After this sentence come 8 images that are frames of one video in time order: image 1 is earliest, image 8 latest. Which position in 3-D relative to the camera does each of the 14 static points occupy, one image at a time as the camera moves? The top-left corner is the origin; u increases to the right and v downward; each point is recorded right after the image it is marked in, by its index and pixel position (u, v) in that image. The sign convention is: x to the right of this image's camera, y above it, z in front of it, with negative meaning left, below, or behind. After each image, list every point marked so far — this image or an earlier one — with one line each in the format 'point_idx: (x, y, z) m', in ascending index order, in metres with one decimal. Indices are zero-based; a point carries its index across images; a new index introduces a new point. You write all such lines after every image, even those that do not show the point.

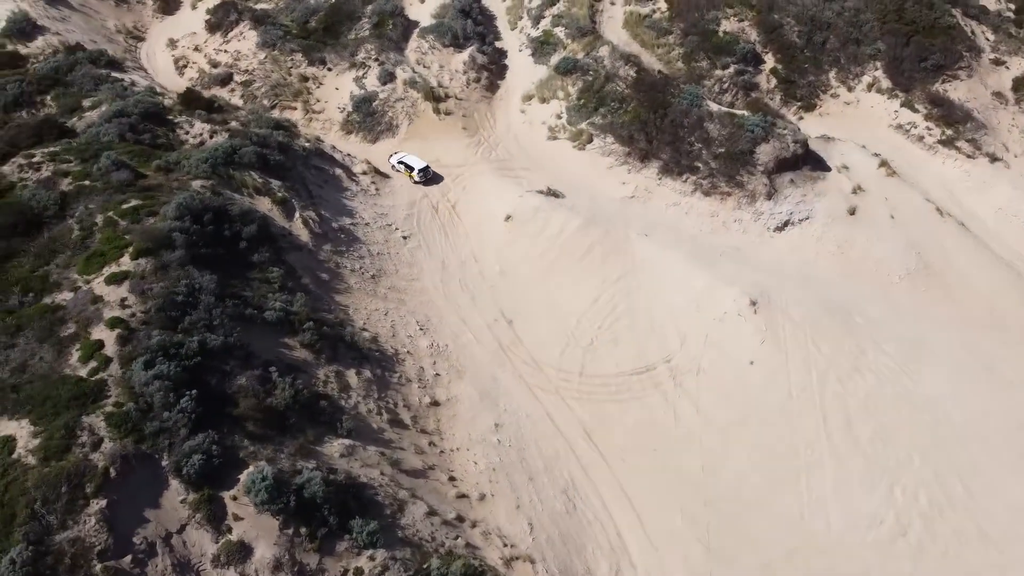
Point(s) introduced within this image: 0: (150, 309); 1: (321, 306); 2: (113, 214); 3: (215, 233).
0: (-6.9, -0.4, +15.3) m
1: (-4.6, -0.4, +19.1) m
2: (-8.9, +1.7, +17.9) m
3: (-6.8, +1.2, +18.2) m
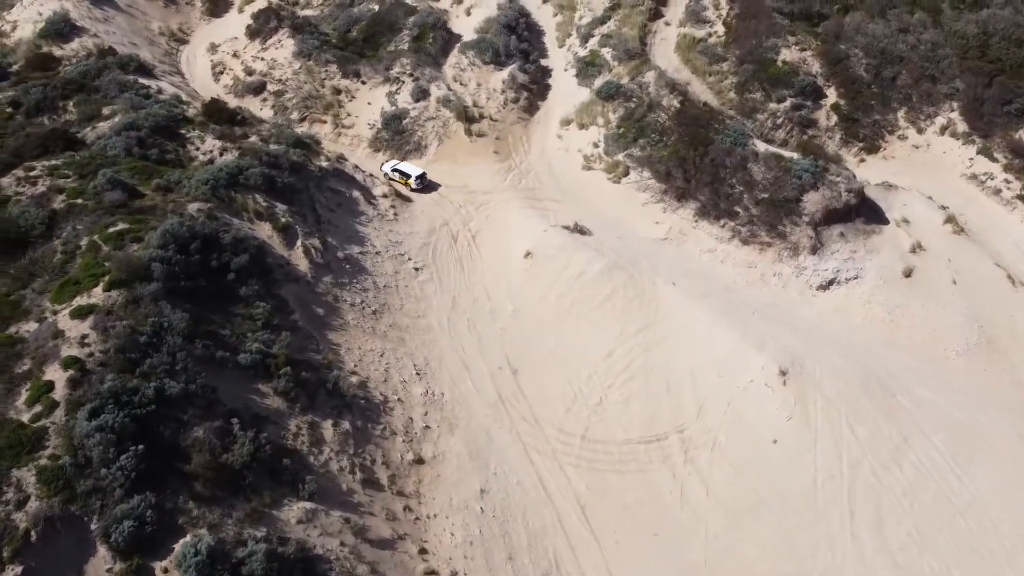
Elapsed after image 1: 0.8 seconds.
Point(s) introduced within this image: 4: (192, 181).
0: (-7.2, -1.1, +14.4) m
1: (-4.6, -1.3, +18.0) m
2: (-8.9, +1.1, +17.2) m
3: (-6.7, +0.5, +17.3) m
4: (-7.9, +2.6, +19.7) m
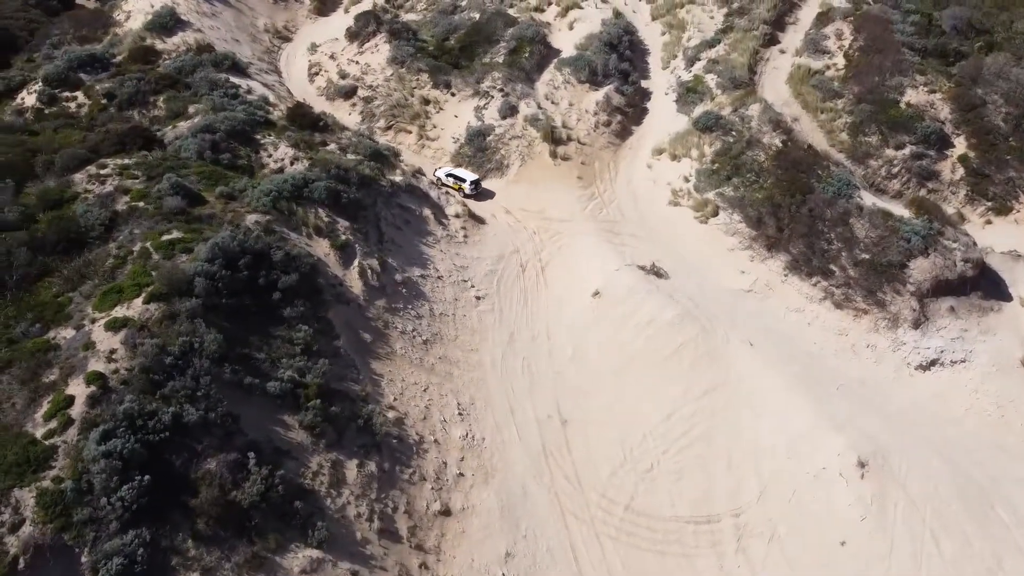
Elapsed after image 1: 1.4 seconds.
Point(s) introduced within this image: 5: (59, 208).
0: (-6.6, -1.4, +14.1) m
1: (-3.5, -1.9, +17.2) m
2: (-7.7, +0.9, +17.0) m
3: (-5.6, +0.2, +16.8) m
4: (-6.2, +2.3, +19.4) m
5: (-10.2, +1.8, +18.0) m
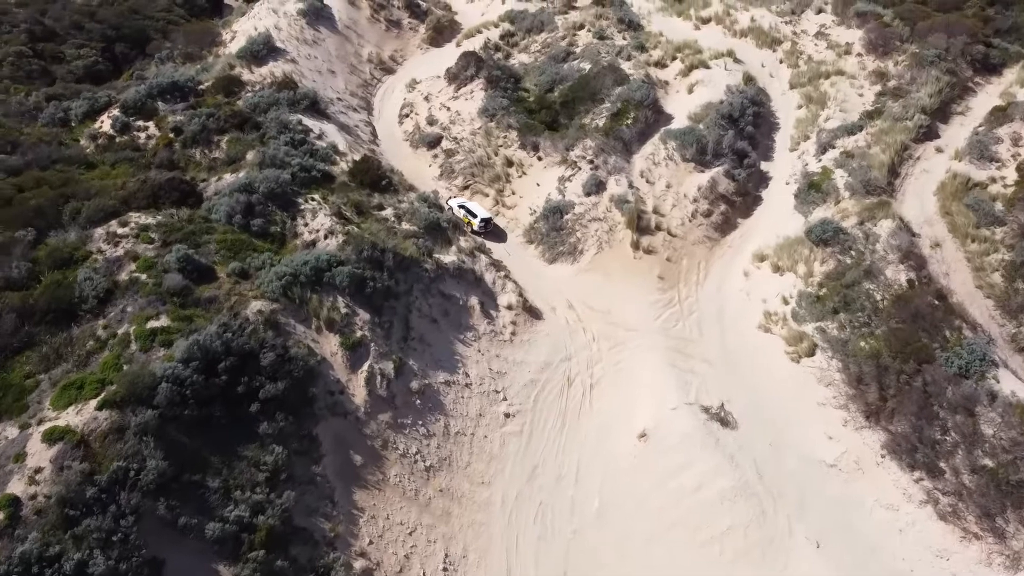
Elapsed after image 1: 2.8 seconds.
0: (-7.2, -3.2, +12.5) m
1: (-3.6, -4.1, +15.0) m
2: (-7.3, -0.8, +15.5) m
3: (-5.4, -1.9, +15.0) m
4: (-5.3, +0.4, +17.5) m
5: (-9.5, +0.4, +17.0) m
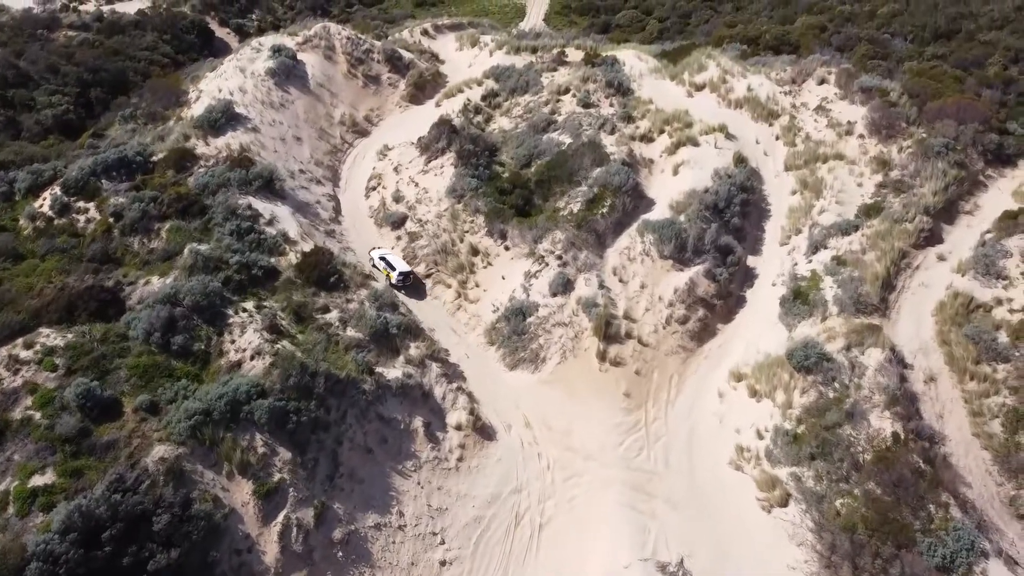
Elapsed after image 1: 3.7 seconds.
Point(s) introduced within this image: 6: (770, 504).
0: (-8.7, -5.9, +11.0) m
1: (-5.1, -6.9, +13.4) m
2: (-8.7, -3.5, +14.0) m
3: (-6.8, -4.6, +13.4) m
4: (-6.6, -2.3, +16.0) m
5: (-10.8, -2.2, +15.5) m
6: (+5.4, -4.6, +16.8) m
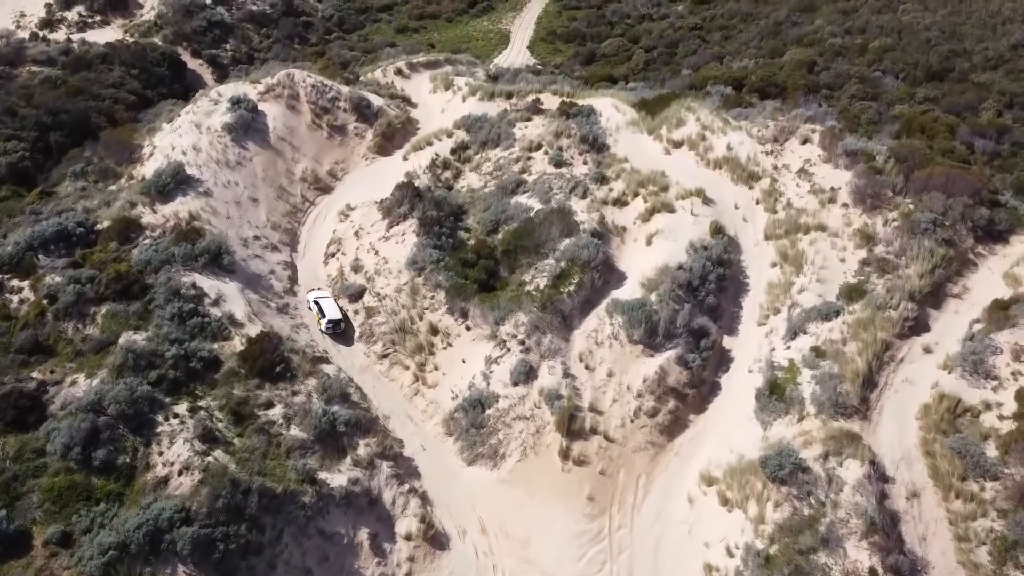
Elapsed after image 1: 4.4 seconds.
0: (-9.7, -8.1, +9.7) m
1: (-6.1, -9.1, +12.1) m
2: (-9.7, -5.7, +12.7) m
3: (-7.8, -6.8, +12.1) m
4: (-7.6, -4.5, +14.7) m
5: (-11.8, -4.4, +14.2) m
6: (+4.3, -6.8, +15.5) m
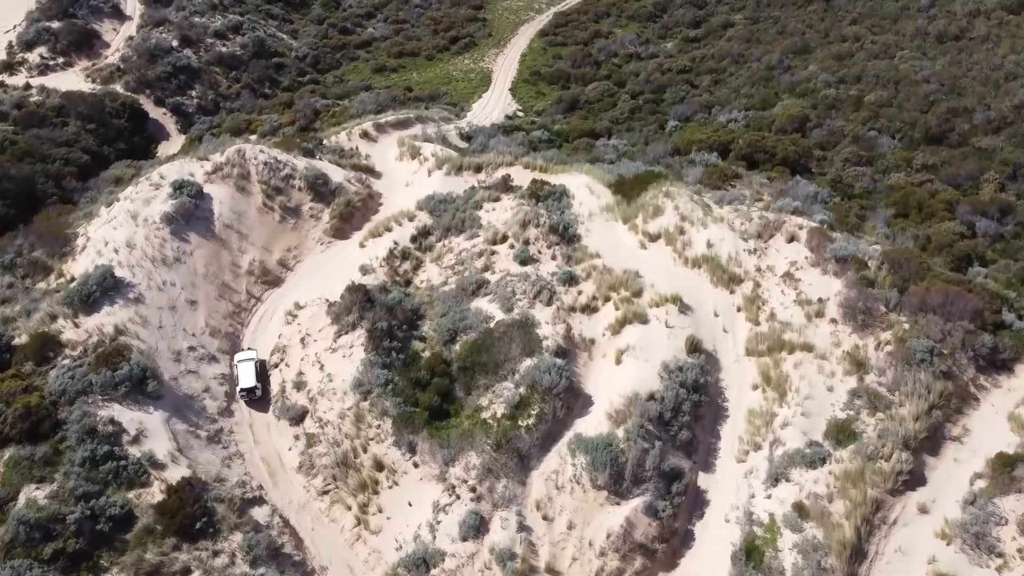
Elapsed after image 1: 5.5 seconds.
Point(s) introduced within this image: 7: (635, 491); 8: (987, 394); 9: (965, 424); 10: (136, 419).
0: (-10.8, -11.3, +7.7) m
1: (-7.3, -12.3, +10.1) m
2: (-10.8, -8.9, +10.7) m
3: (-9.0, -10.0, +10.1) m
4: (-8.7, -7.8, +12.6) m
5: (-12.9, -7.7, +12.2) m
6: (+3.2, -10.0, +13.5) m
7: (+2.8, -4.7, +18.3) m
8: (+11.2, -2.5, +18.9) m
9: (+10.4, -3.1, +18.3) m
10: (-9.1, -3.1, +19.4) m
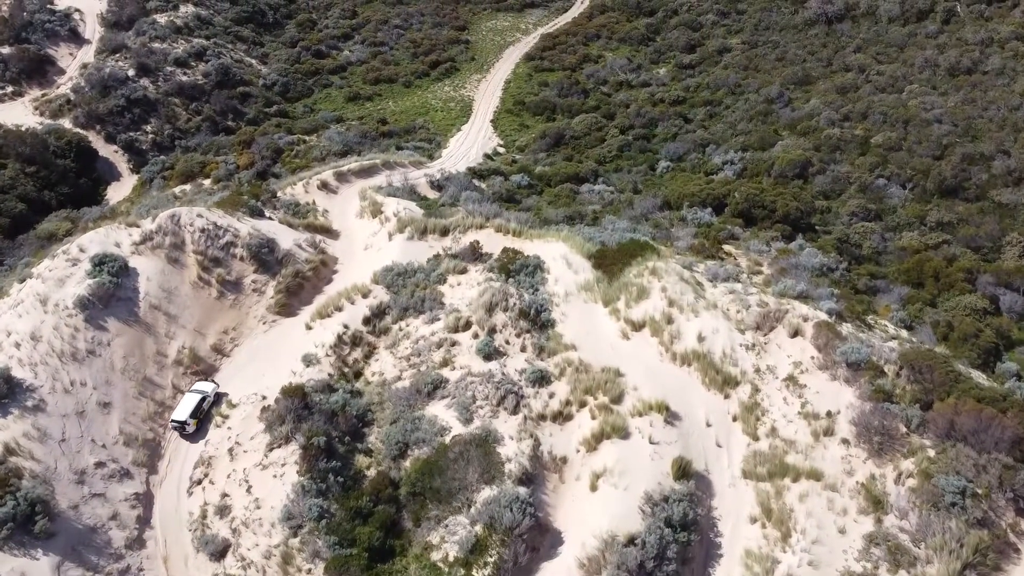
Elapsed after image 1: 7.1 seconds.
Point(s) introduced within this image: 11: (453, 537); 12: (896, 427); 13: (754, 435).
0: (-11.8, -13.9, +4.6) m
1: (-8.2, -14.9, +7.0) m
2: (-11.8, -11.5, +7.6) m
3: (-9.9, -12.5, +7.0) m
4: (-9.7, -10.3, +9.5) m
5: (-13.9, -10.2, +9.1) m
6: (+2.3, -12.5, +10.4) m
7: (+1.8, -7.2, +15.2) m
8: (+10.2, -5.0, +15.8) m
9: (+9.4, -5.7, +15.3) m
10: (-10.0, -5.6, +16.3) m
11: (-1.3, -5.3, +17.0) m
12: (+8.4, -3.0, +17.5) m
13: (+5.6, -3.4, +18.7) m
